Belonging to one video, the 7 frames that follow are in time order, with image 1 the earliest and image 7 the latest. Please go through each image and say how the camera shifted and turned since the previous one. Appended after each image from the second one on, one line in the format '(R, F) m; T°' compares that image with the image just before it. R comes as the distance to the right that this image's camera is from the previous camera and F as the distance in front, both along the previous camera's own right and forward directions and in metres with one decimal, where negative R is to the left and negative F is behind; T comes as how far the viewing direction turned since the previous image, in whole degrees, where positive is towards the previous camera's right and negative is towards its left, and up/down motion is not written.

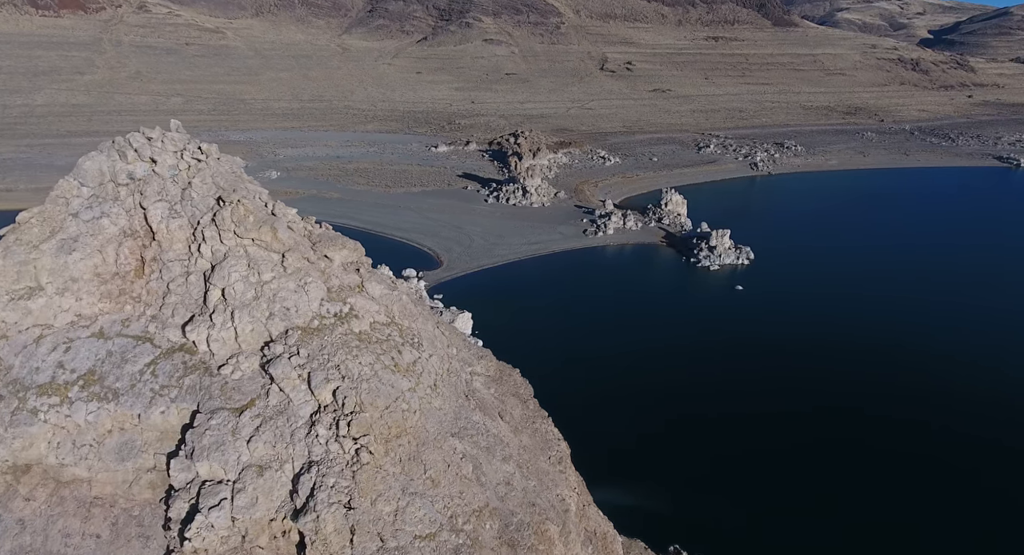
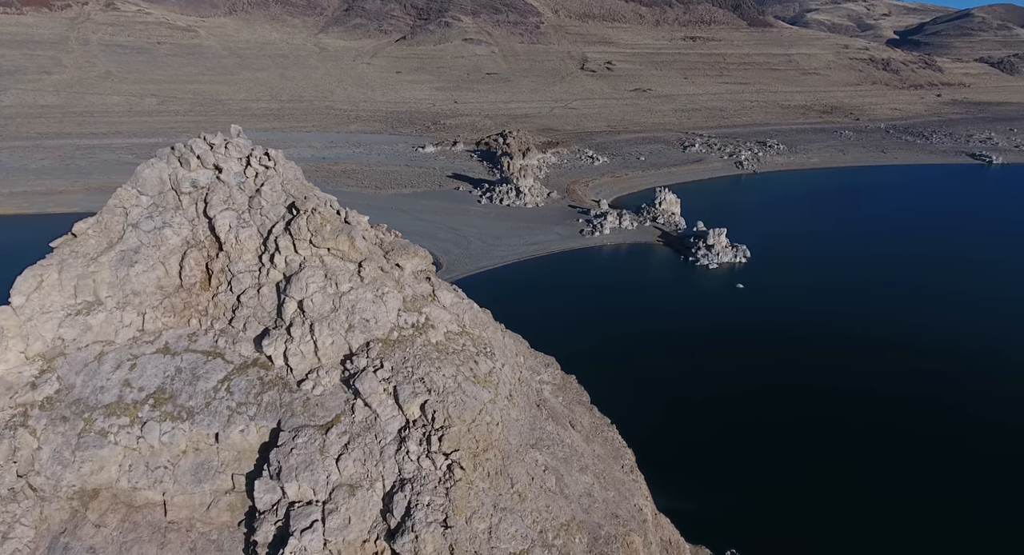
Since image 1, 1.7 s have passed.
(-2.6, +0.3) m; +3°
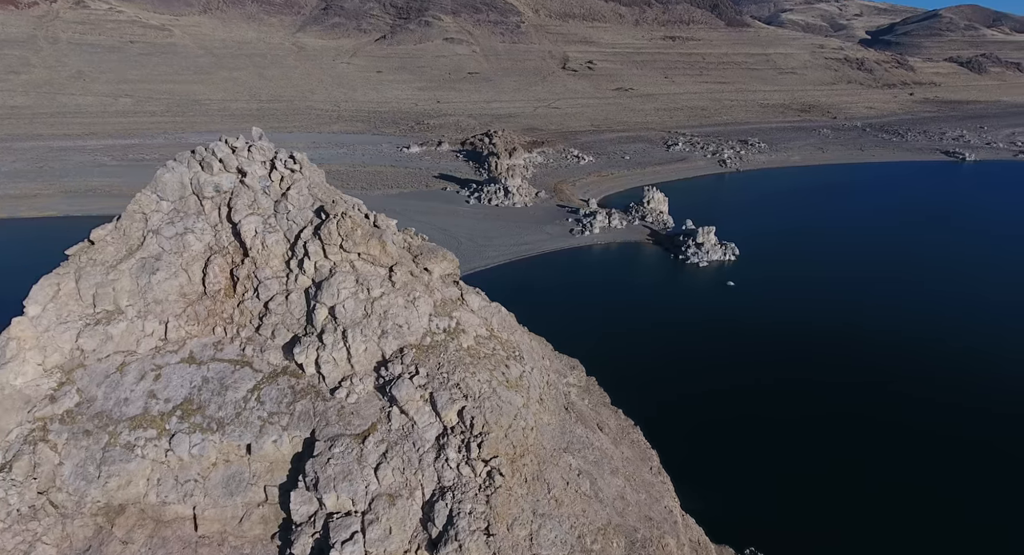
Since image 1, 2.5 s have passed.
(-1.3, +0.2) m; +2°
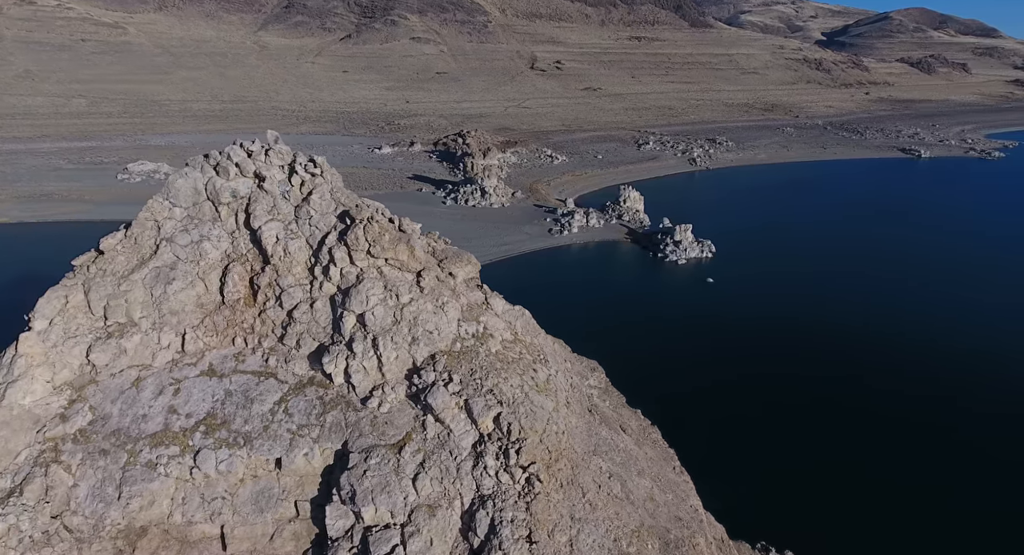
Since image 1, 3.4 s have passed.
(-1.5, +0.2) m; +3°
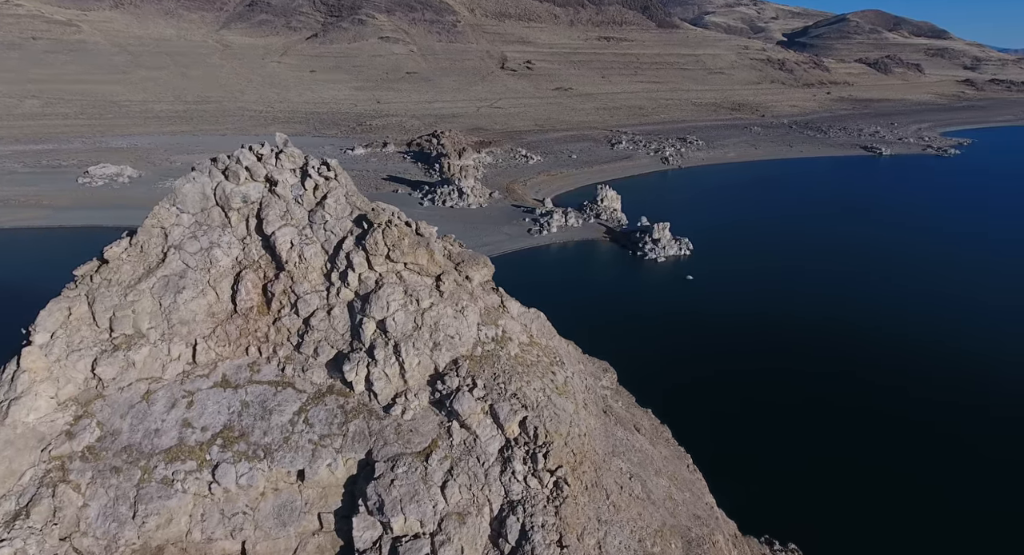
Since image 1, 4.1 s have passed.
(-1.1, +0.2) m; +3°
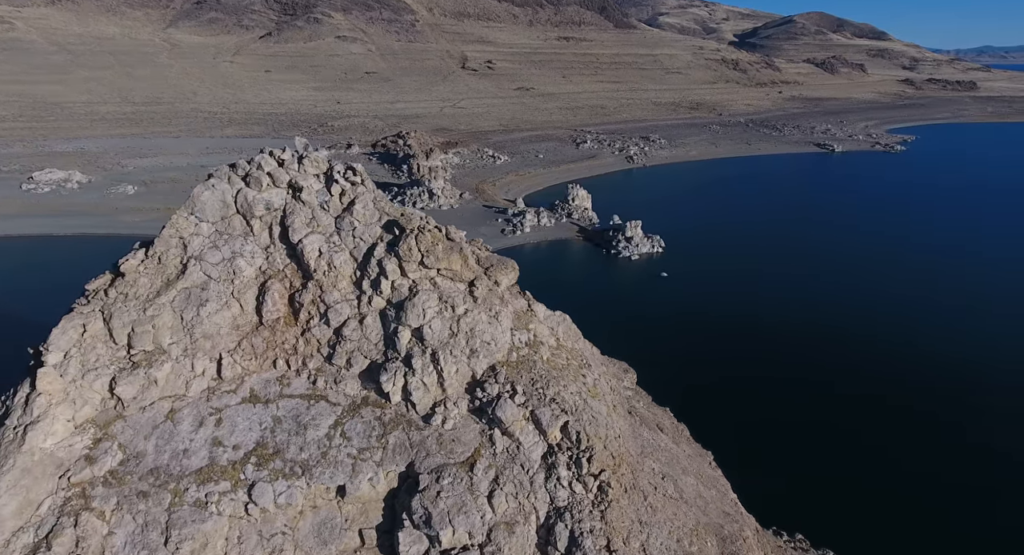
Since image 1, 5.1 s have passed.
(-1.6, +0.3) m; +4°
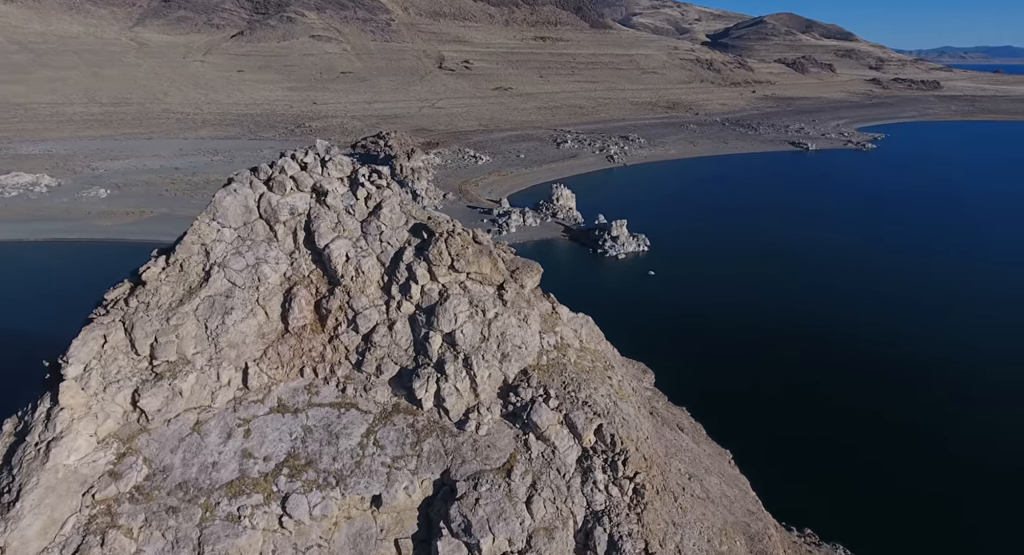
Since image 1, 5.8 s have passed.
(-1.2, +0.2) m; +2°
